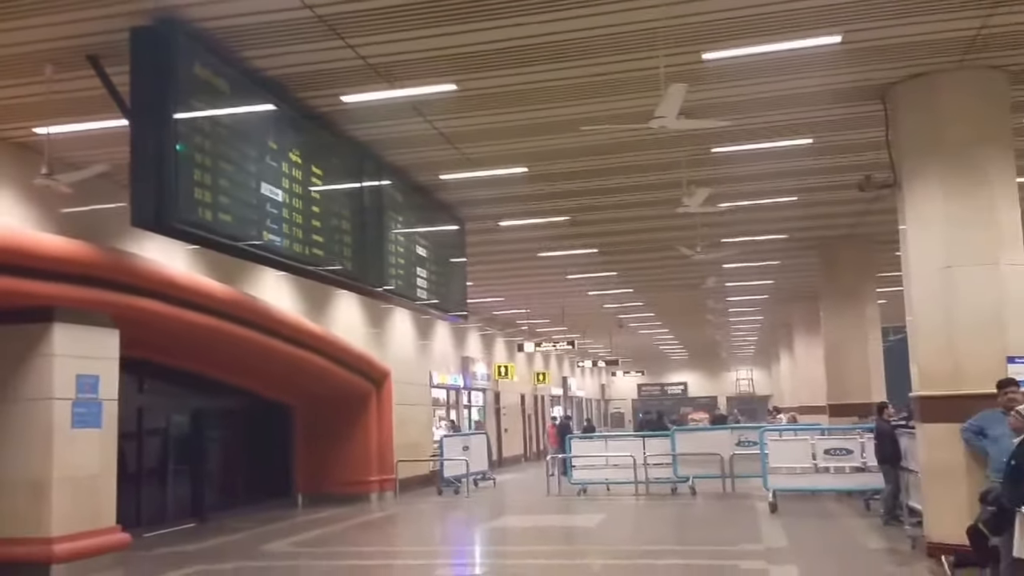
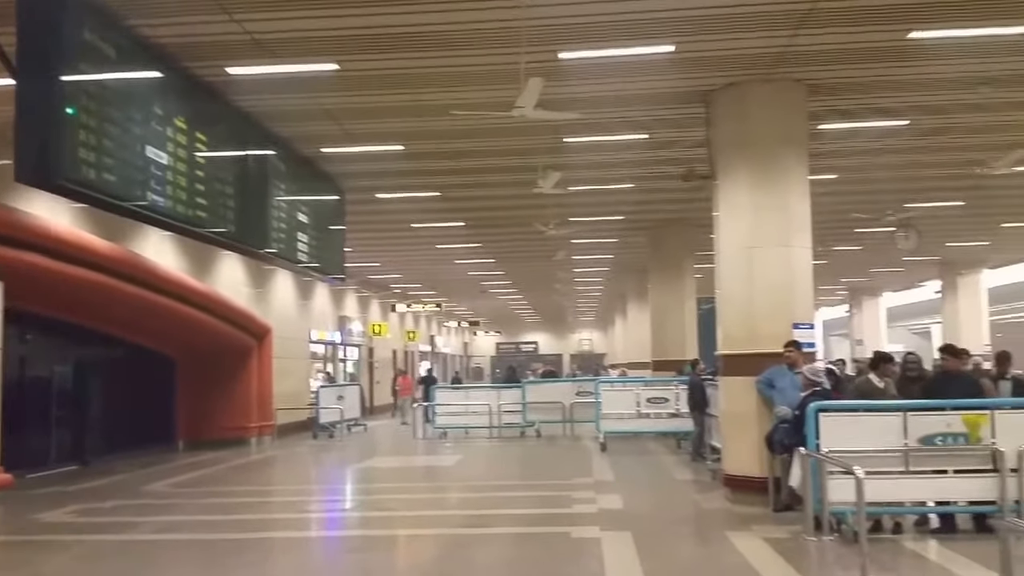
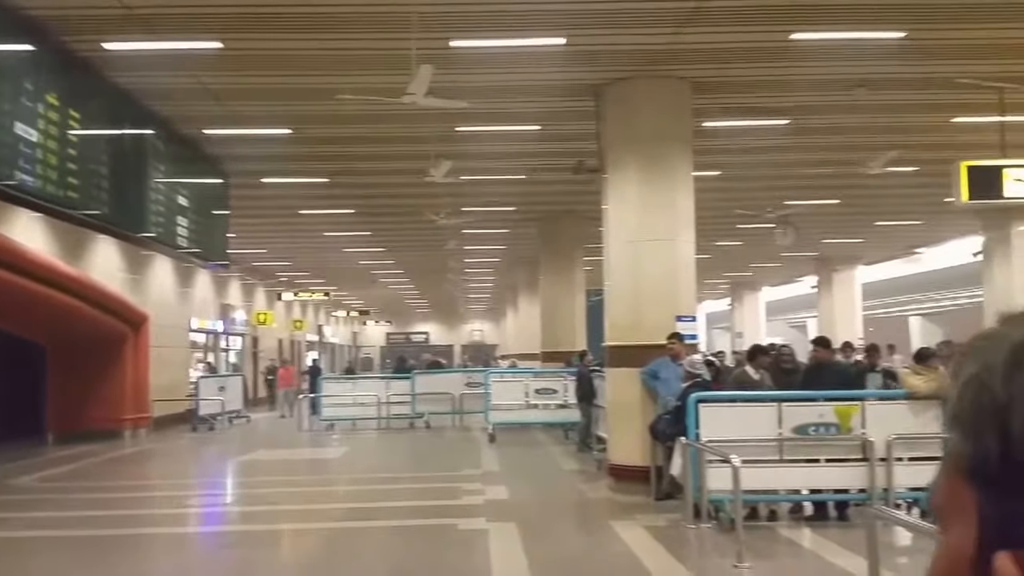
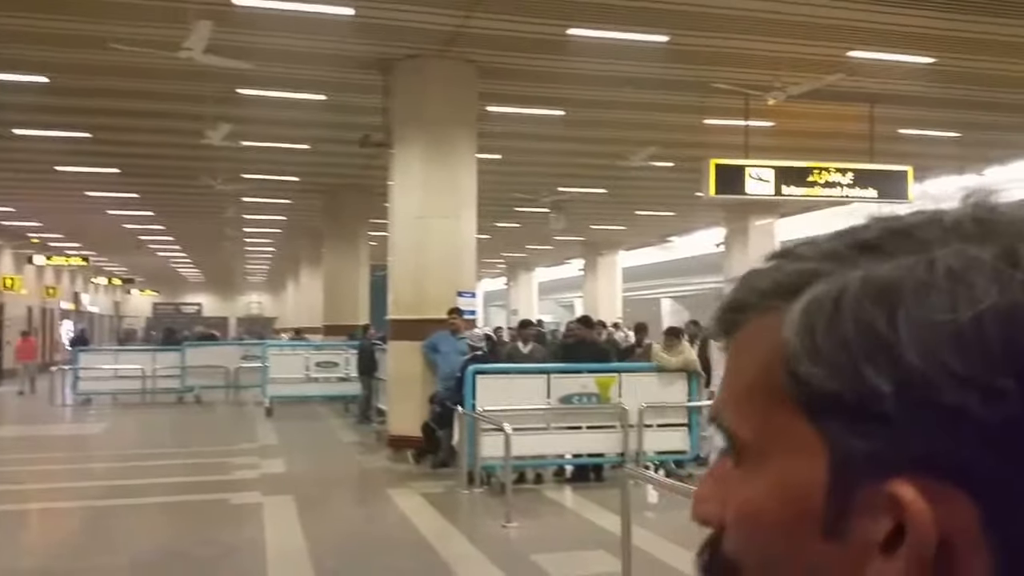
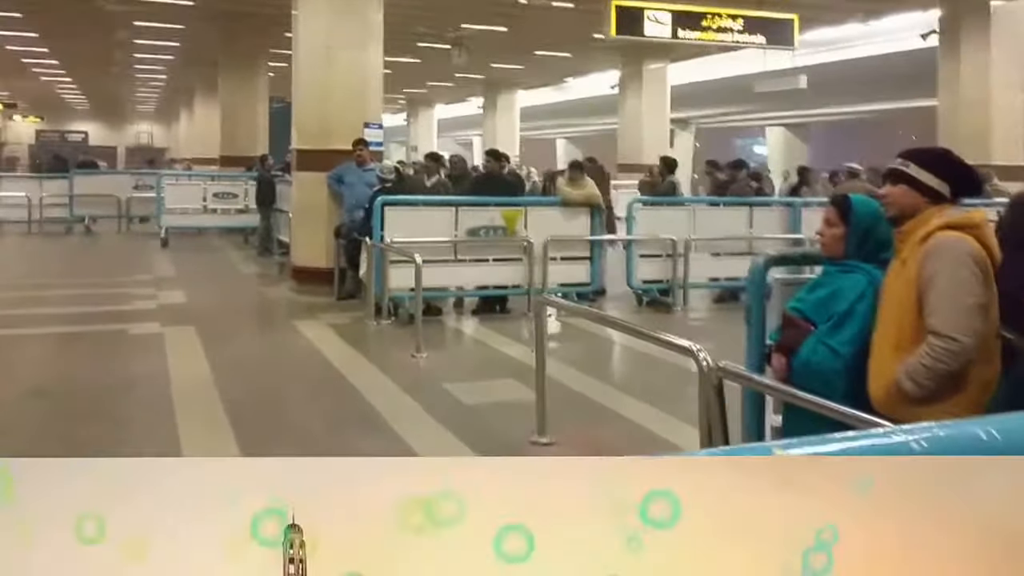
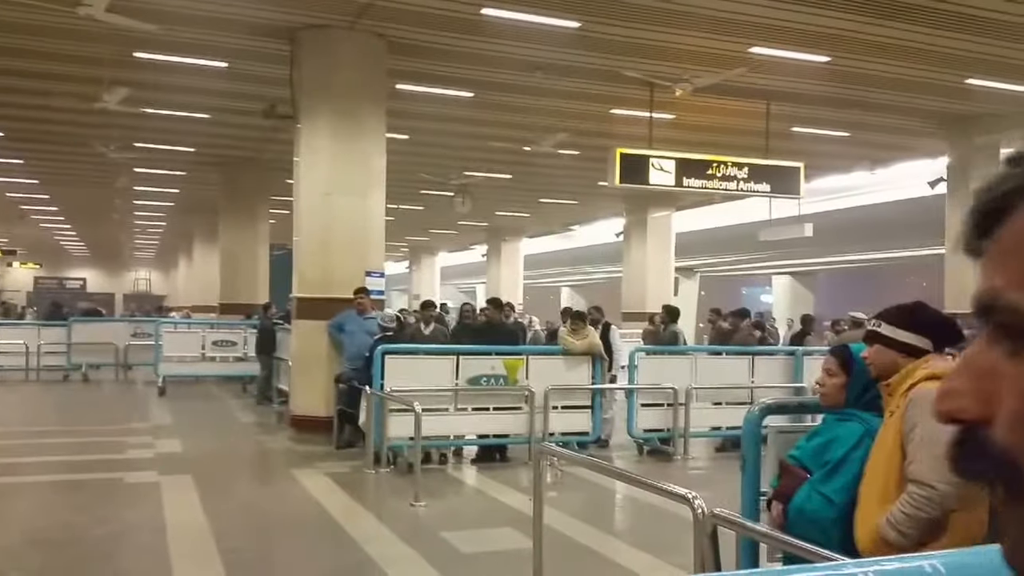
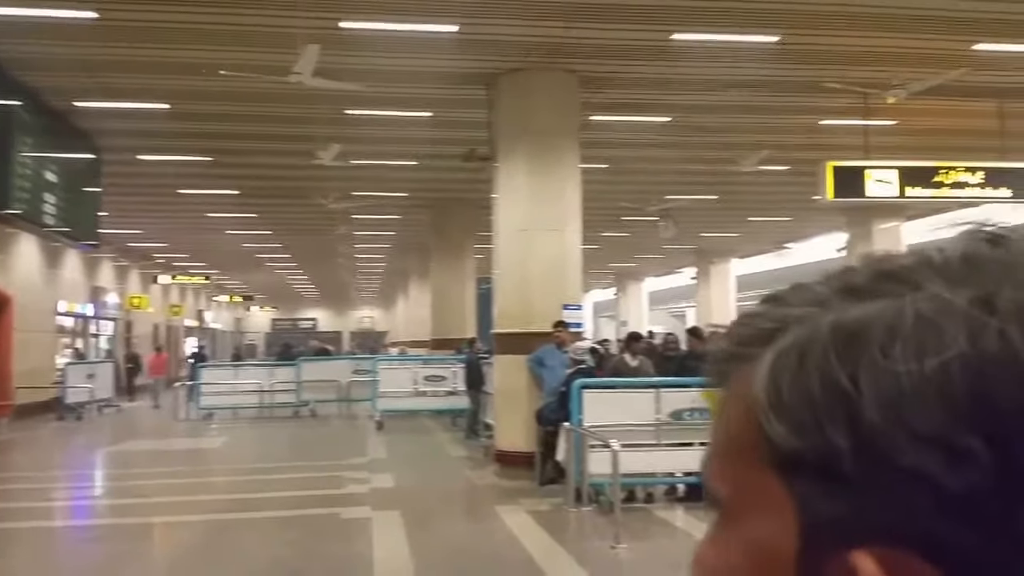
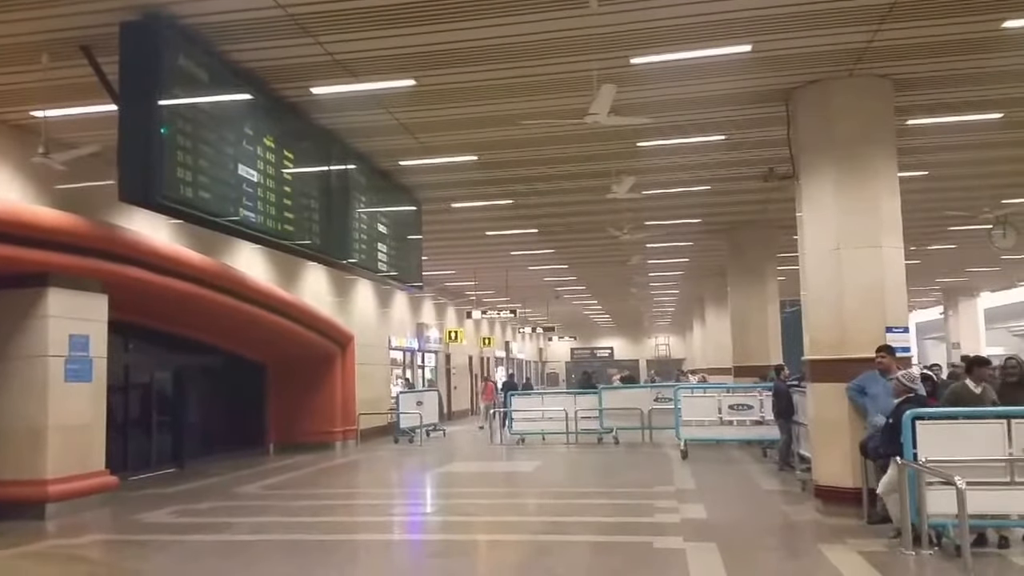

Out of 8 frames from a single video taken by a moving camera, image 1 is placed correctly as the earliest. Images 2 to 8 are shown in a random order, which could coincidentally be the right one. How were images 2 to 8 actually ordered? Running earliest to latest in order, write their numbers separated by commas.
8, 2, 3, 7, 4, 6, 5
